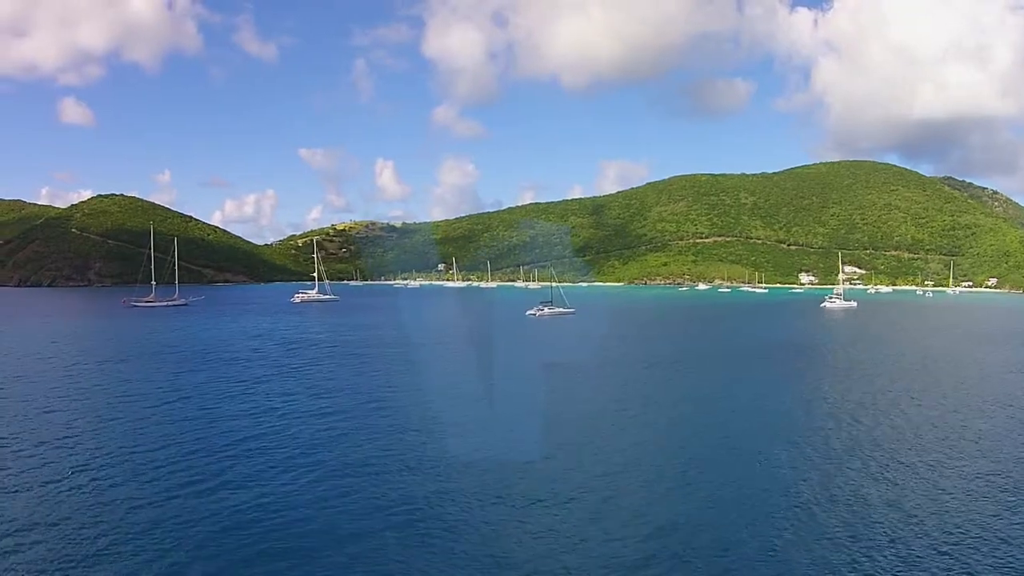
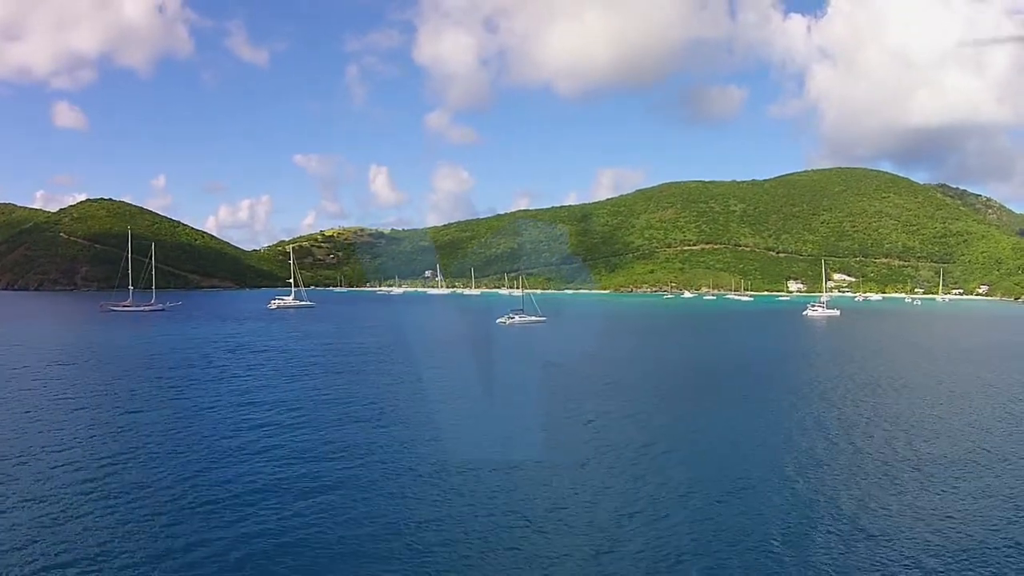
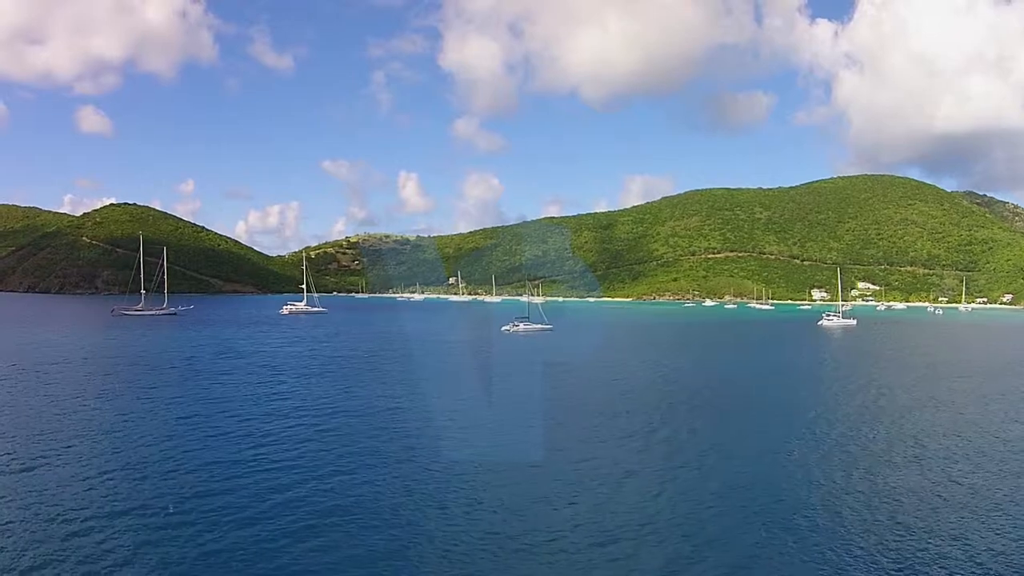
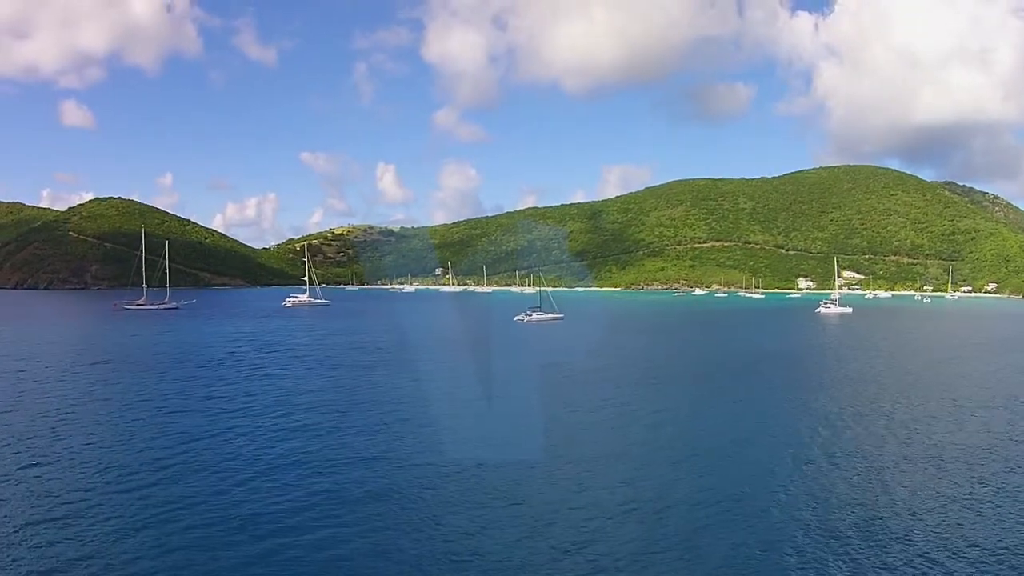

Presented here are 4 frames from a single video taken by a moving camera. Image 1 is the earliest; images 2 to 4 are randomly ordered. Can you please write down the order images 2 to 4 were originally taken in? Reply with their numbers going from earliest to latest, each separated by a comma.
4, 2, 3
